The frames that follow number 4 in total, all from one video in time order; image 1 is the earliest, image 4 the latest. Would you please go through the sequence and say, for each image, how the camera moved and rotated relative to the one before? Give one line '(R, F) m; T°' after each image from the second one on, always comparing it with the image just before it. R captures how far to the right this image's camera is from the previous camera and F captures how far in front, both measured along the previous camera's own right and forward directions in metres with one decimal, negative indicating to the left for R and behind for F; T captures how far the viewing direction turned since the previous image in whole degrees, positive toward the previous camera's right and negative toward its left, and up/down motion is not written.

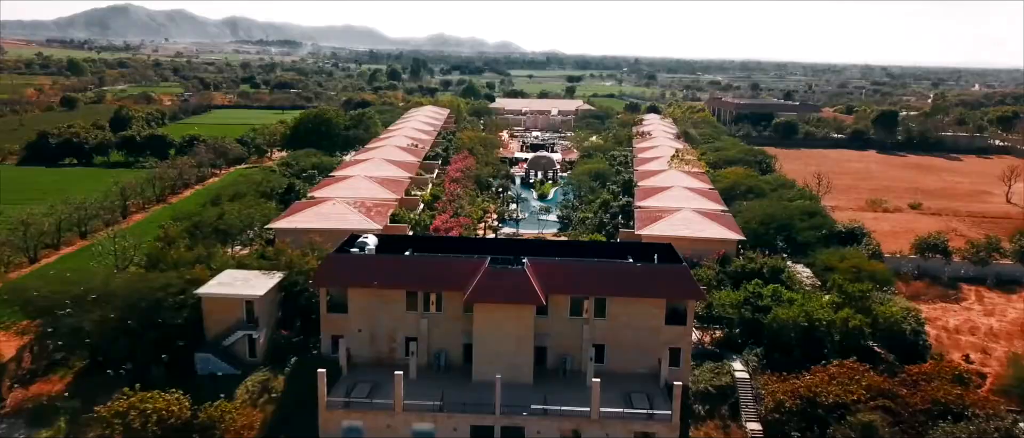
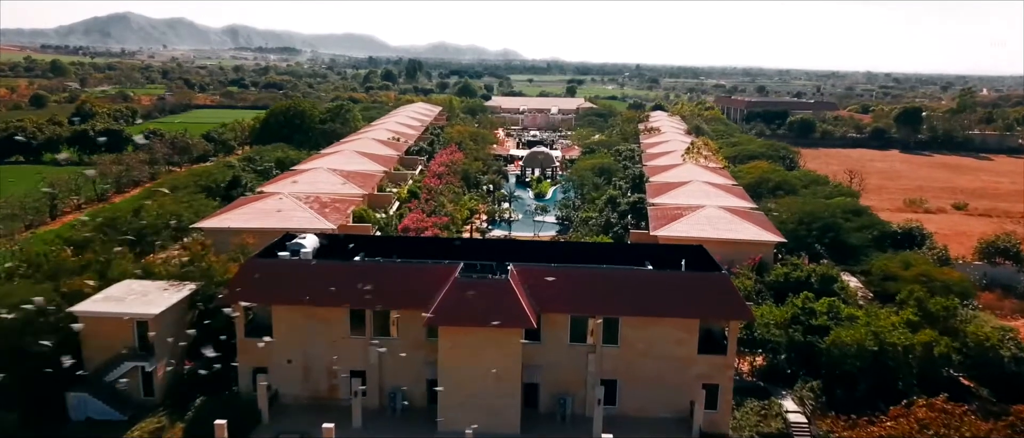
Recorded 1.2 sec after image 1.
(+0.4, +5.7) m; 0°
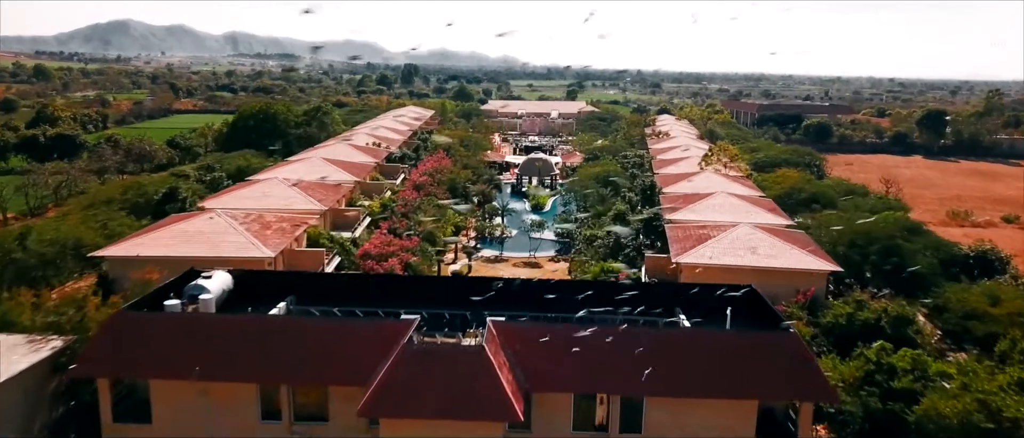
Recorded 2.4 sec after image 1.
(+0.3, +5.0) m; 0°
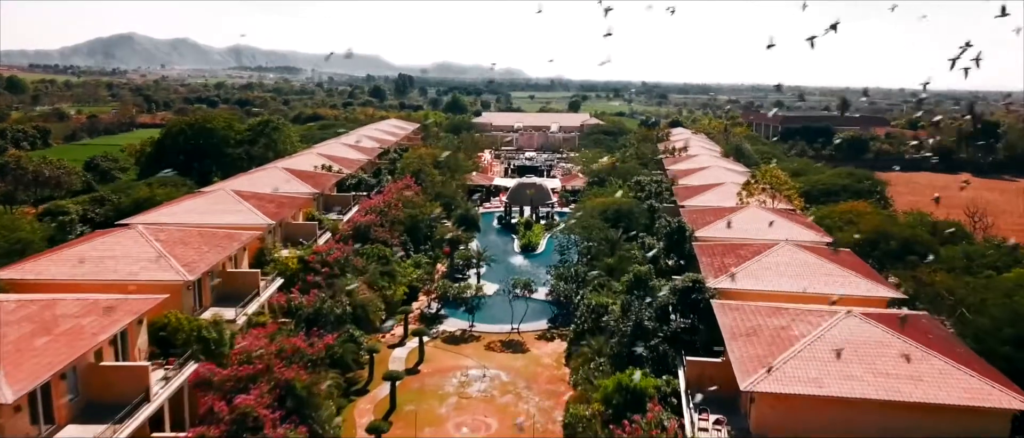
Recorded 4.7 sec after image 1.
(+0.6, +8.5) m; 0°
